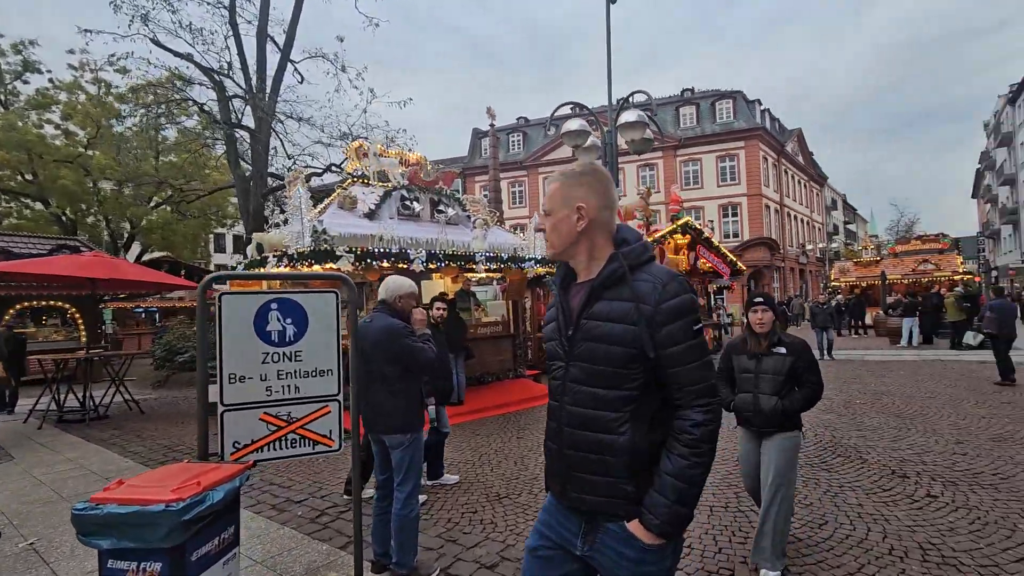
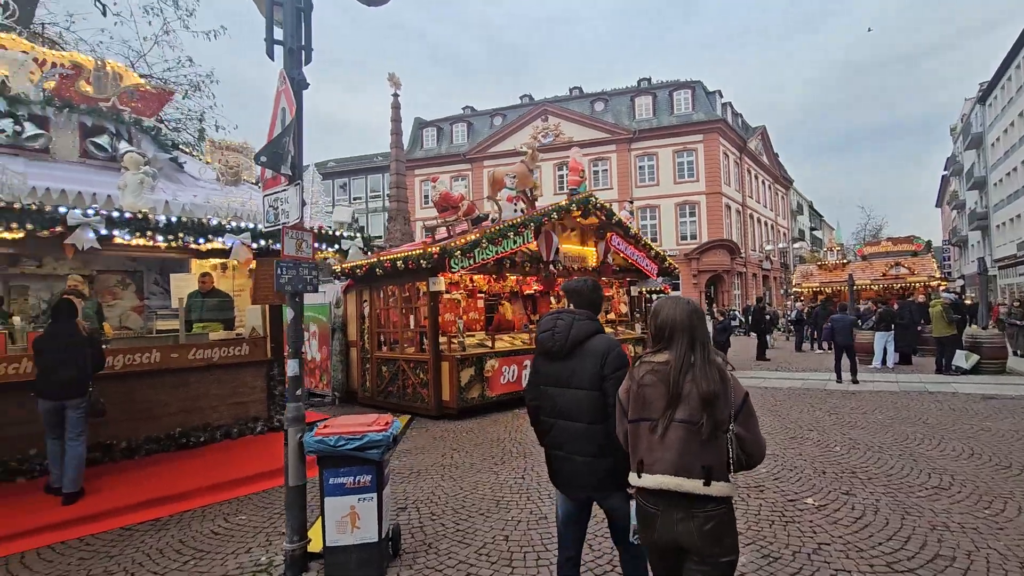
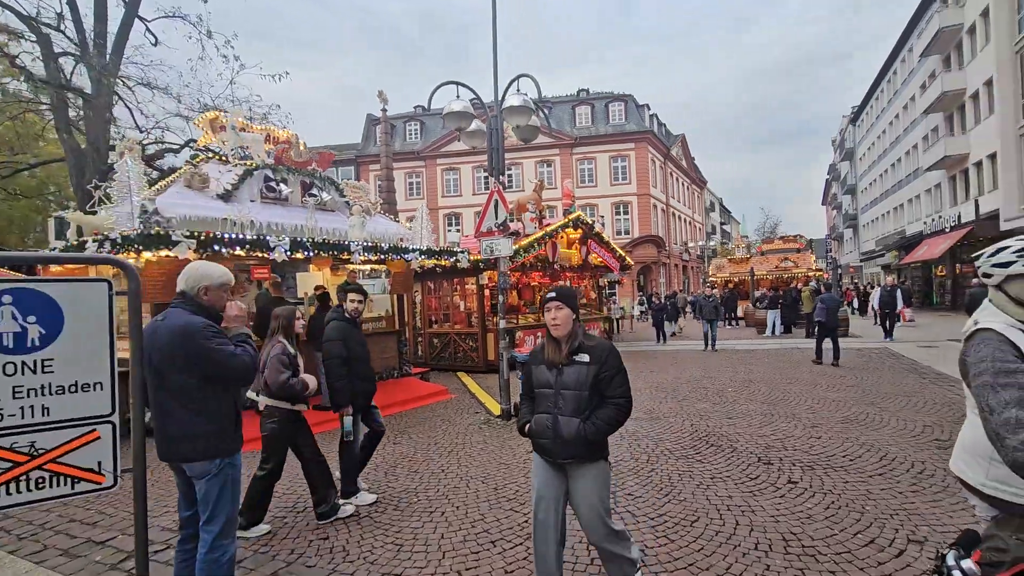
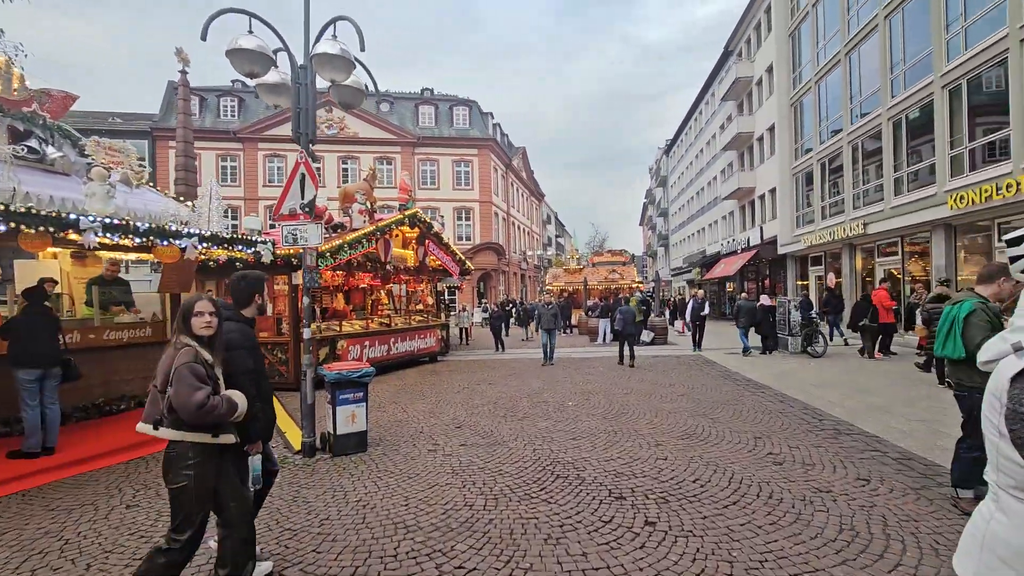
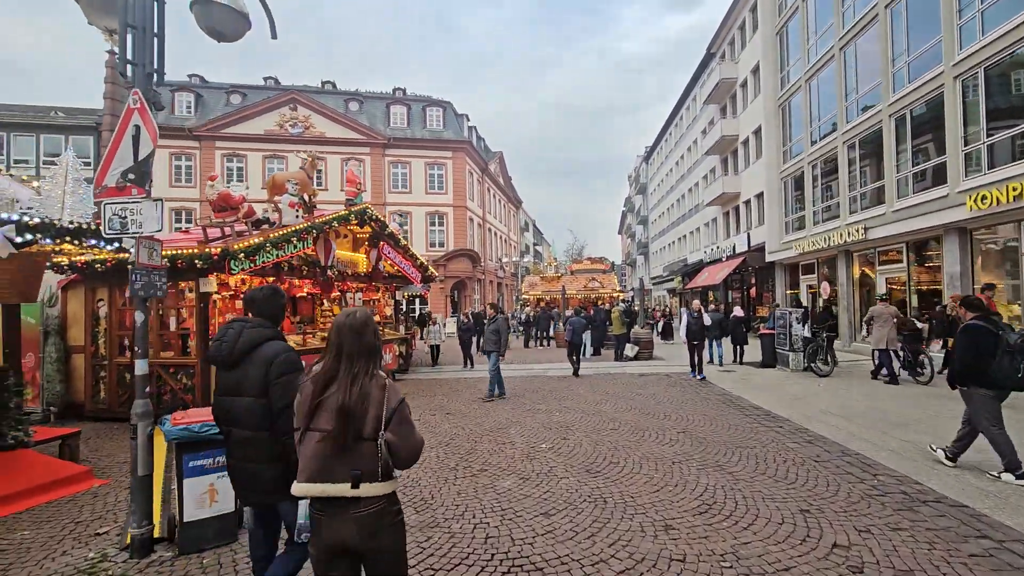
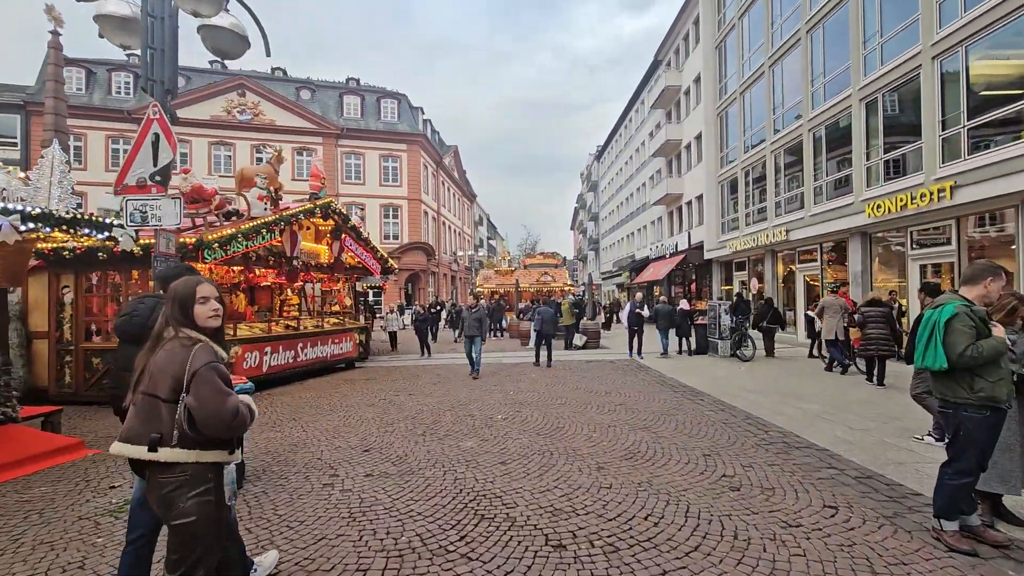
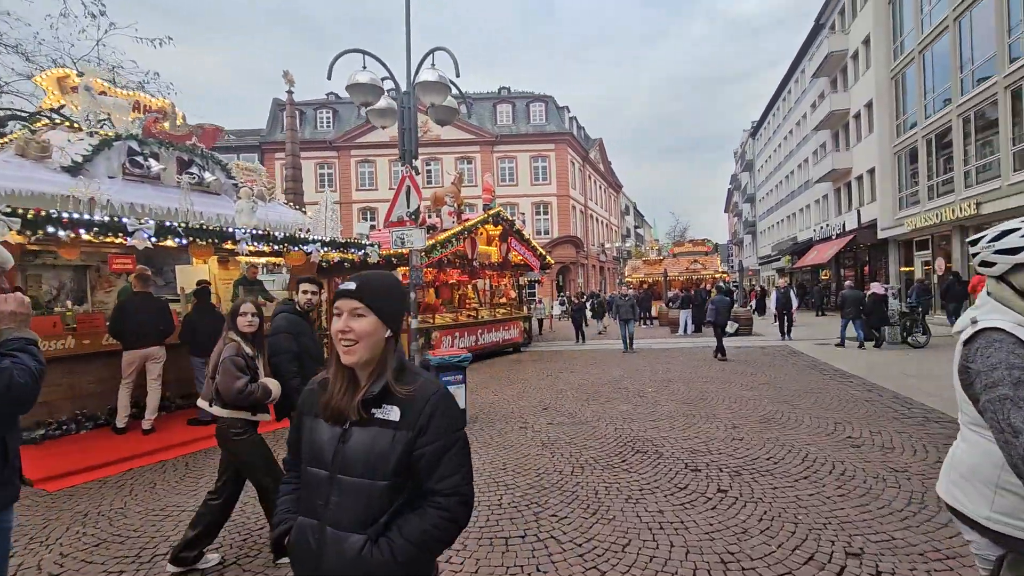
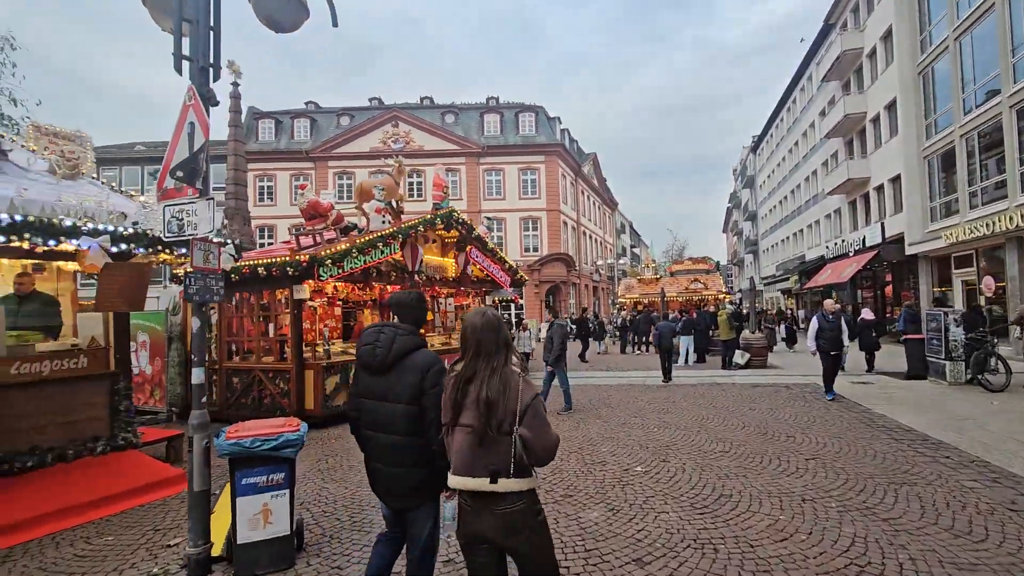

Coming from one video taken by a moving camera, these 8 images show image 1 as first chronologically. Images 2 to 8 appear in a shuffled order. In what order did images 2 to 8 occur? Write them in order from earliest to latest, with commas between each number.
3, 7, 4, 6, 5, 8, 2
